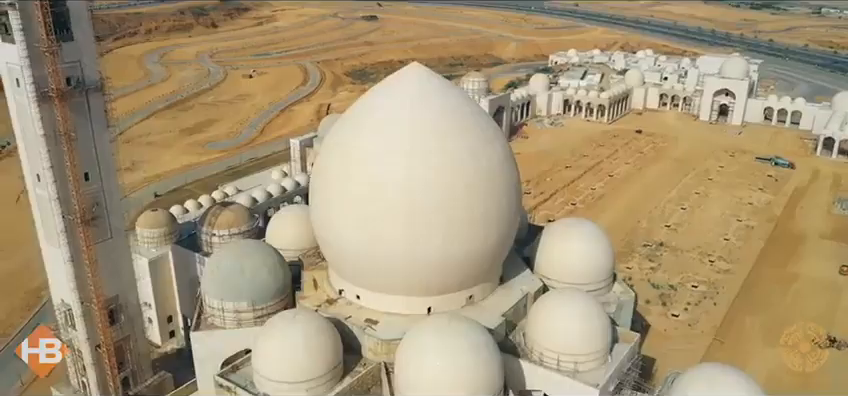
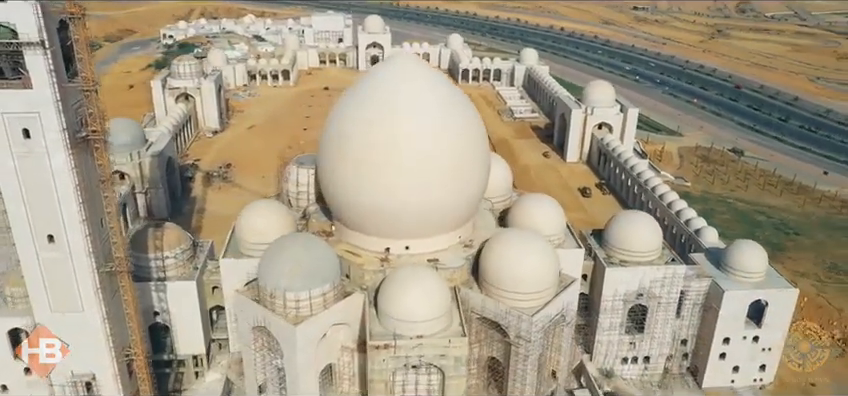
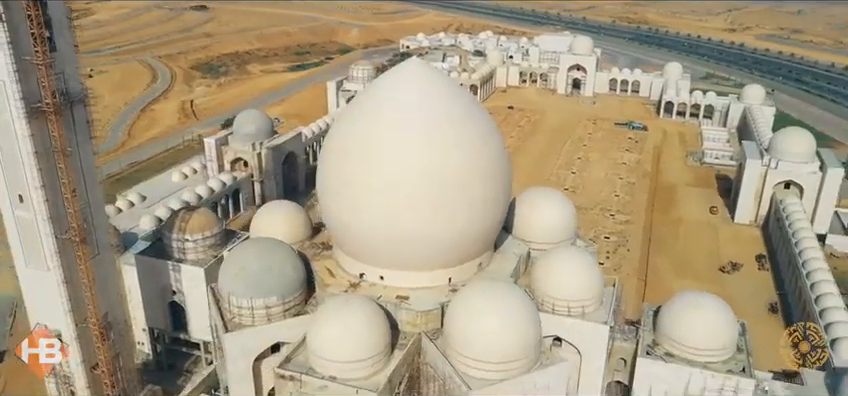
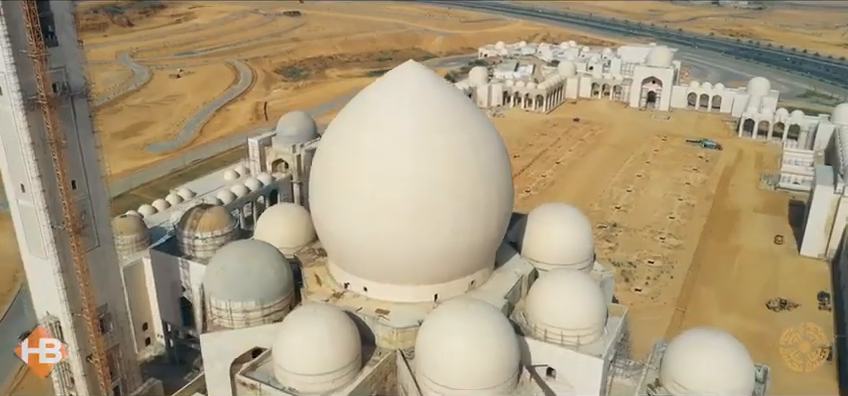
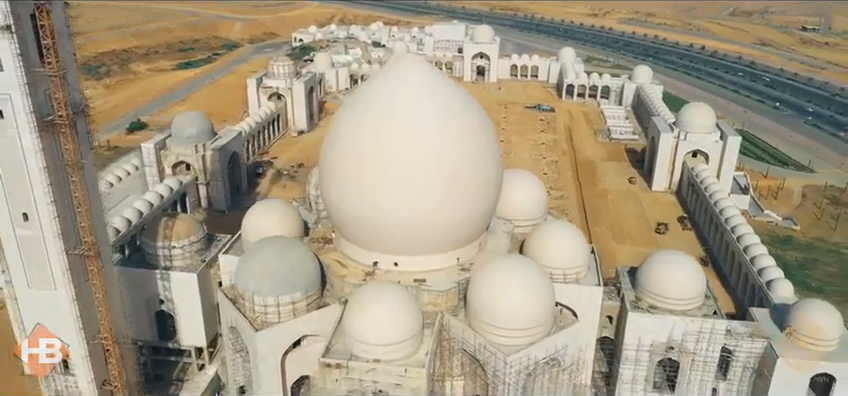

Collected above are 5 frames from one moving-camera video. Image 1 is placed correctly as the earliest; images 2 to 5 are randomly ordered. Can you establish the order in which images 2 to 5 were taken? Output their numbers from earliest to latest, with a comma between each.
4, 3, 5, 2
